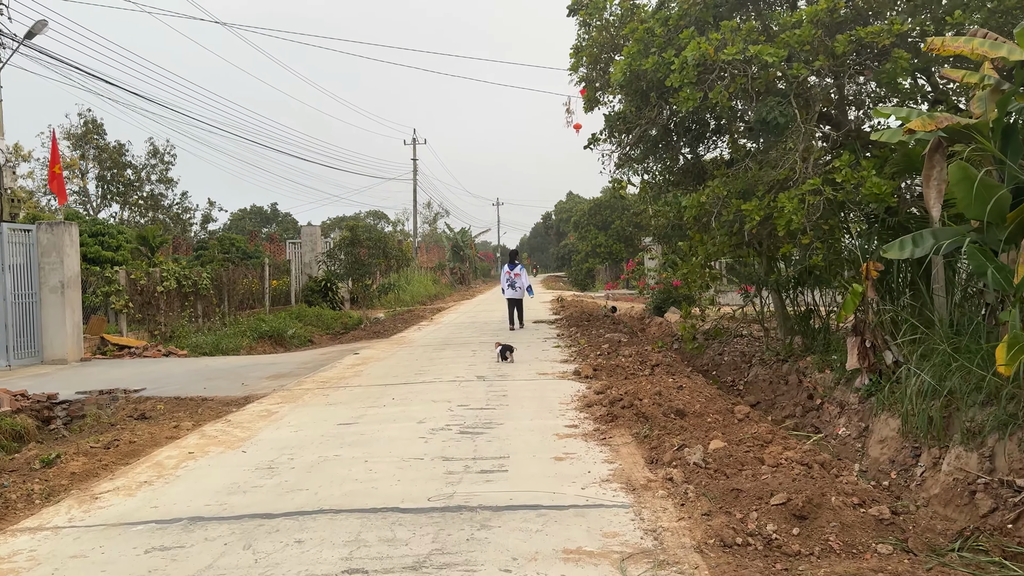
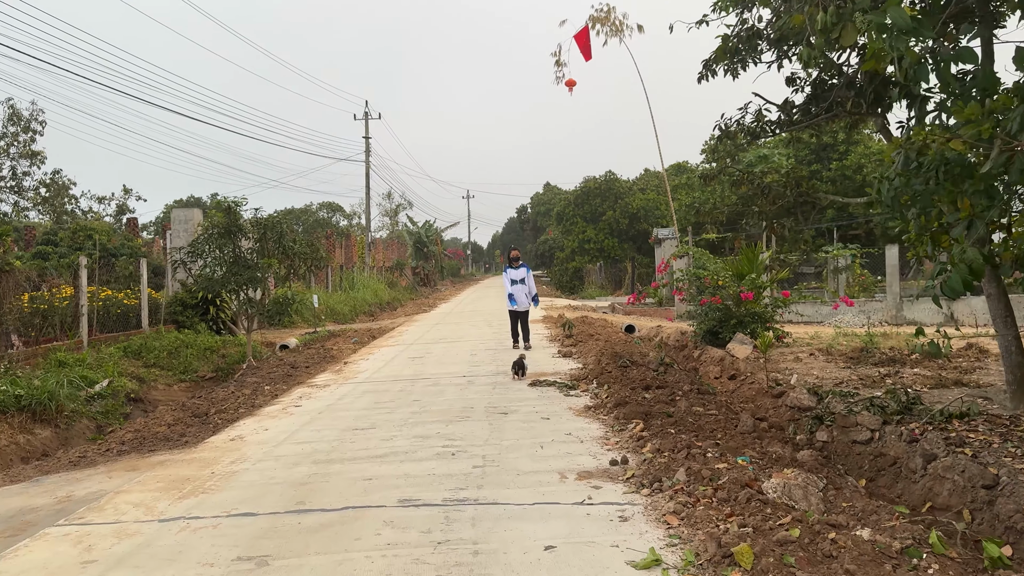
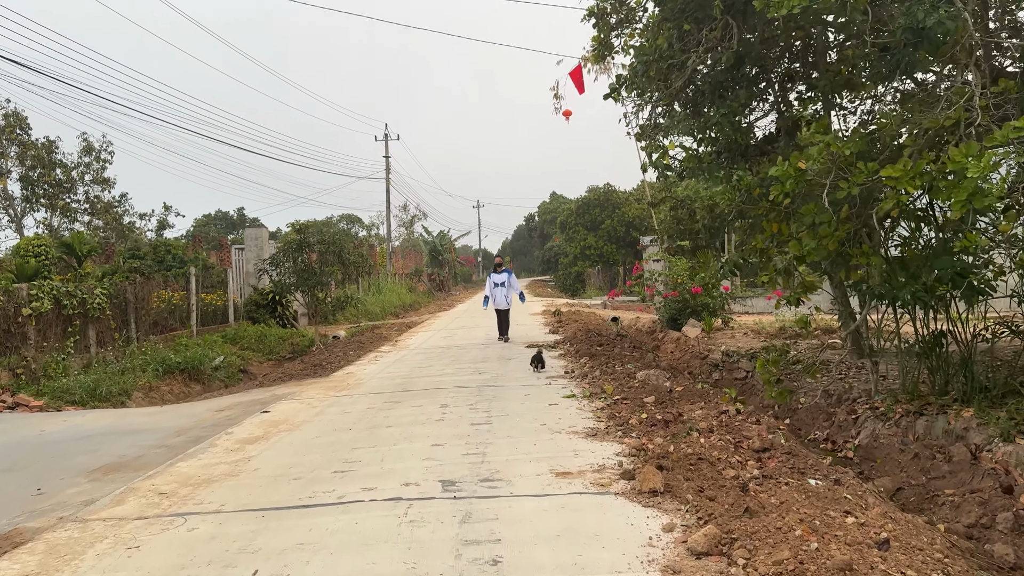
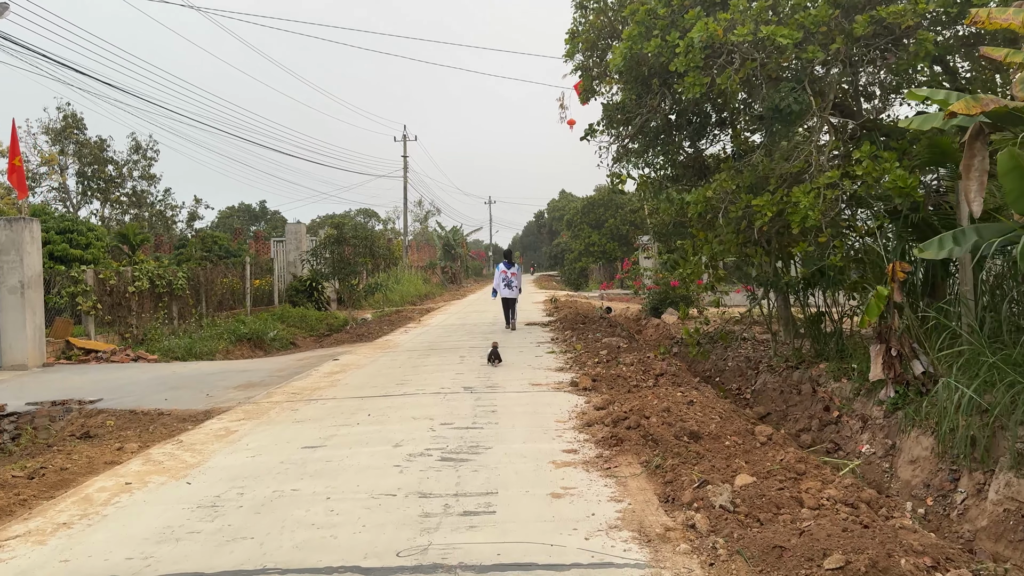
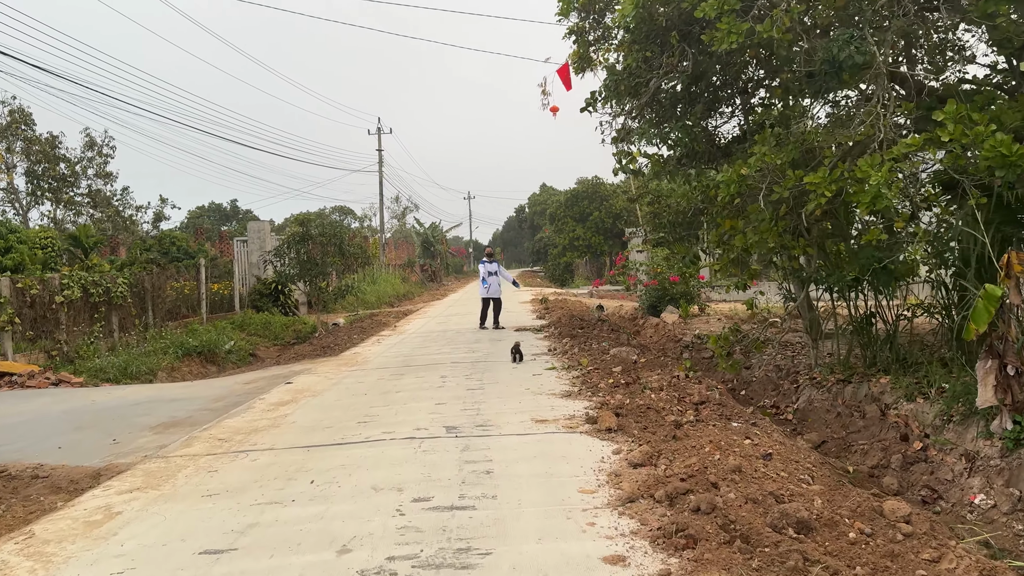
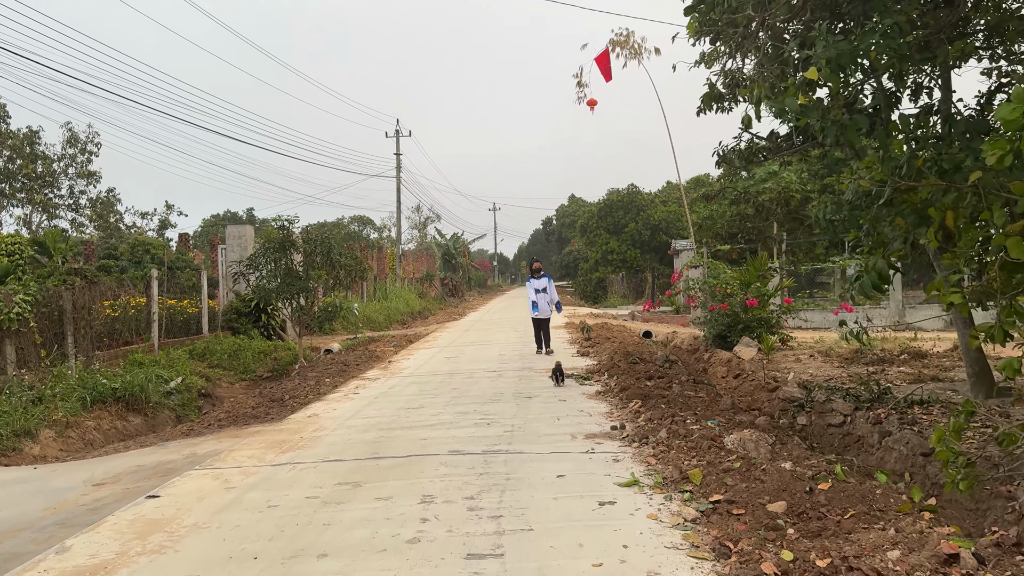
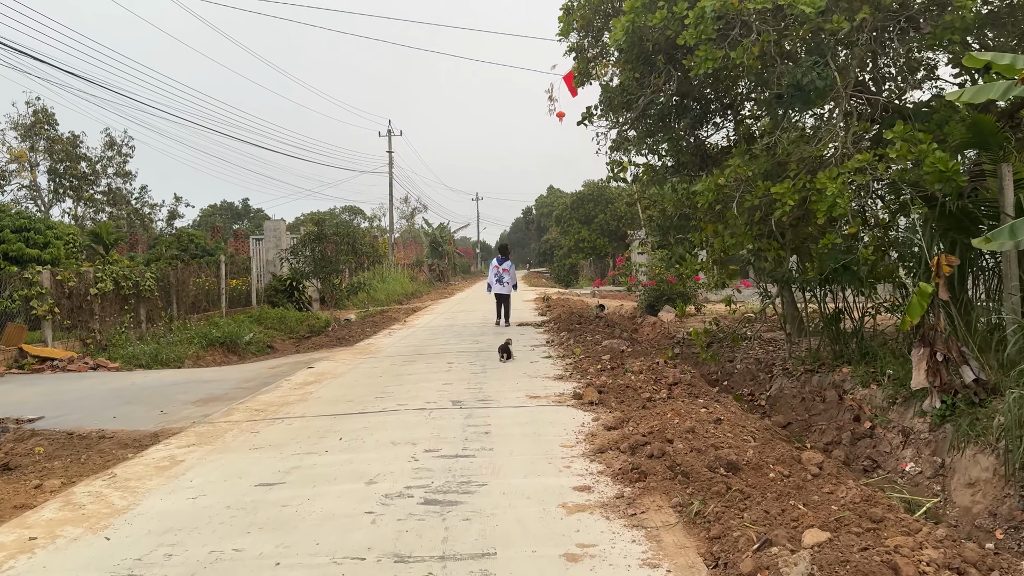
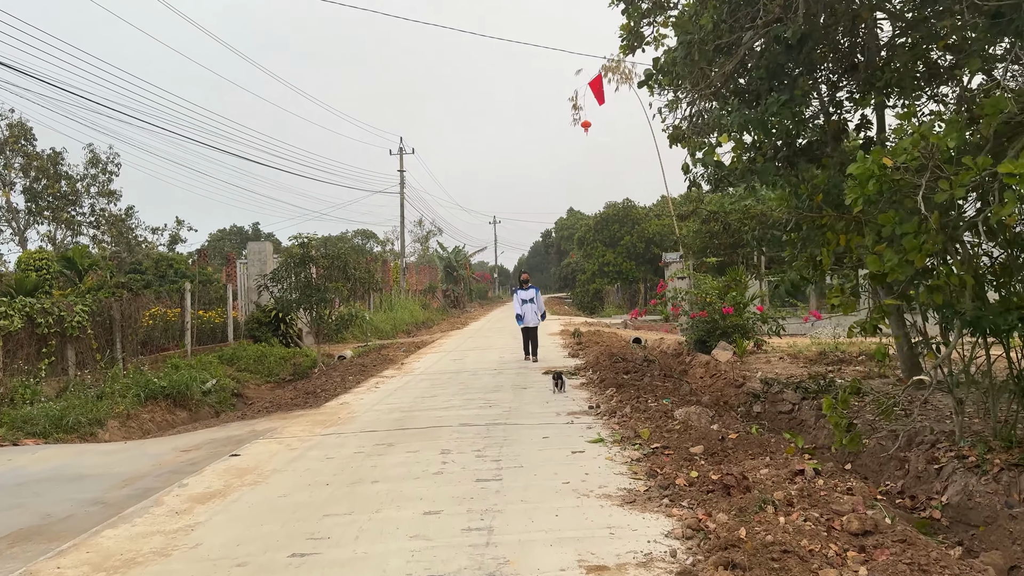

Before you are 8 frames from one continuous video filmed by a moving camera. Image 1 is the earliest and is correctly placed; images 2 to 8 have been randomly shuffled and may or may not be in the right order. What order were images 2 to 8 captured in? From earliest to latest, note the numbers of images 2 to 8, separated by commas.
4, 7, 5, 3, 8, 6, 2
